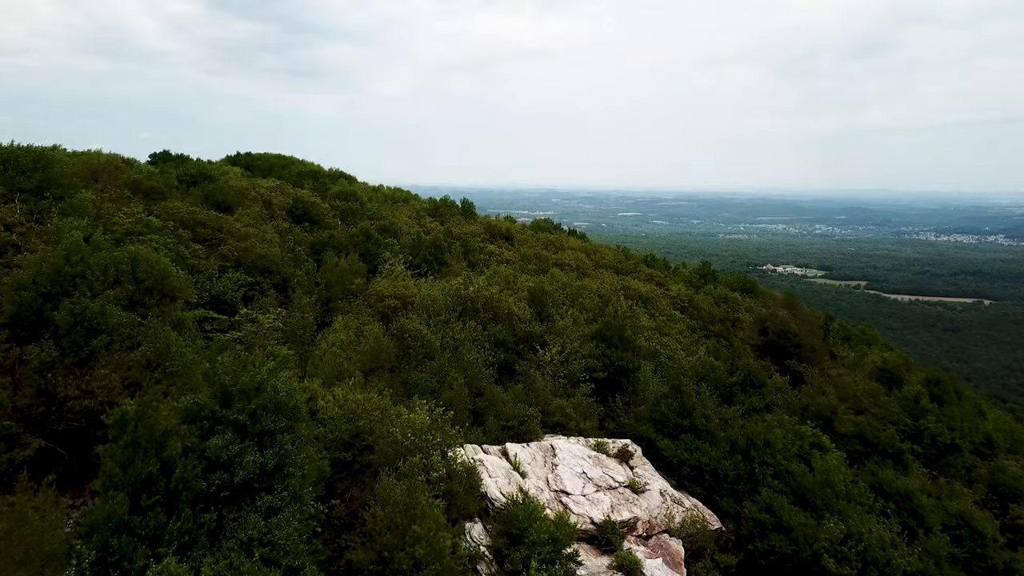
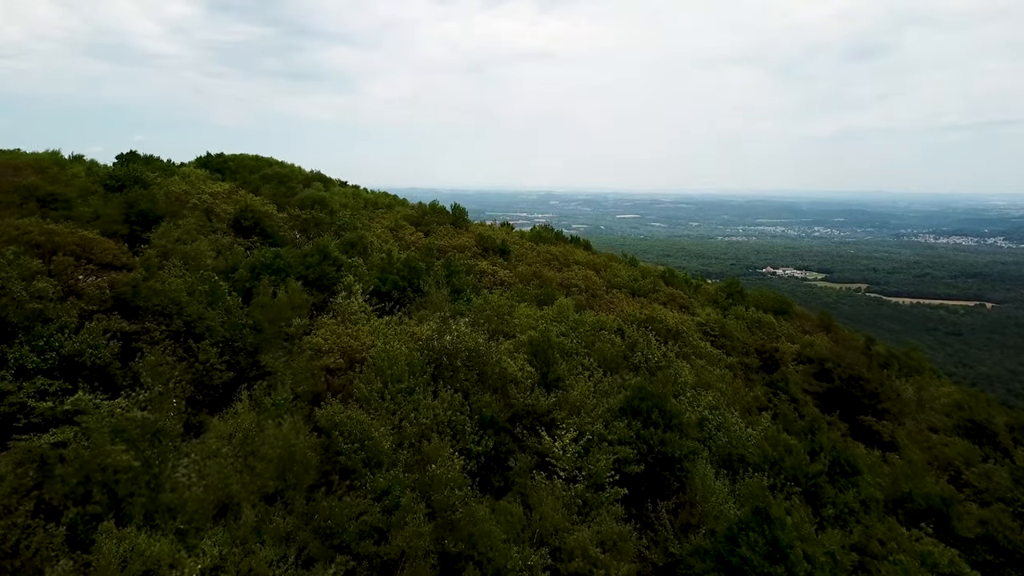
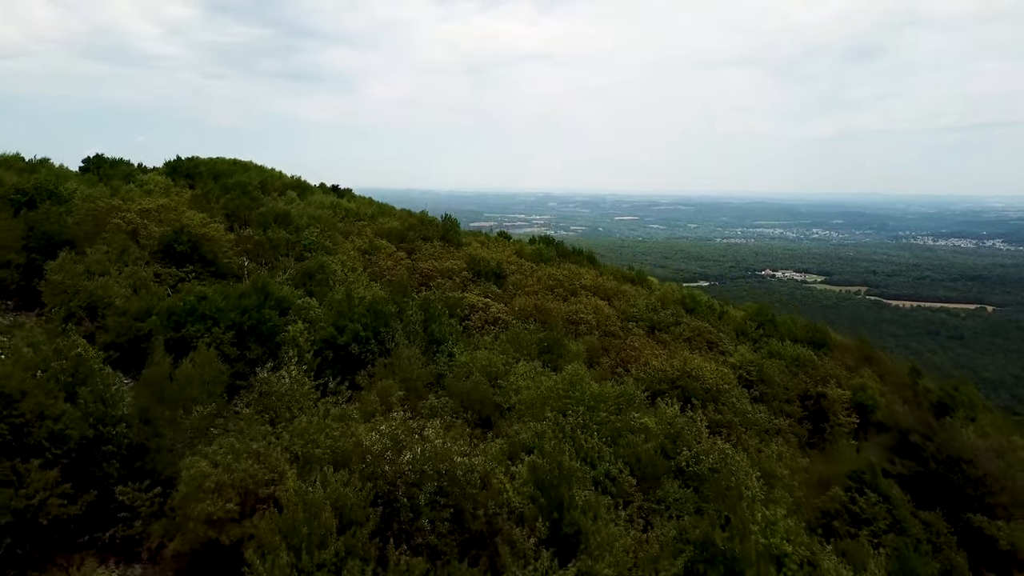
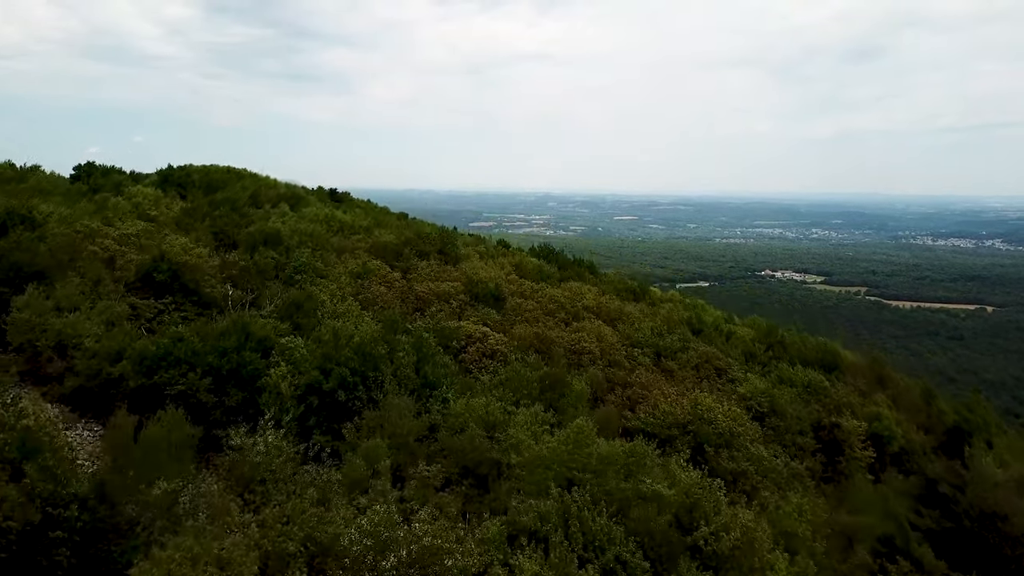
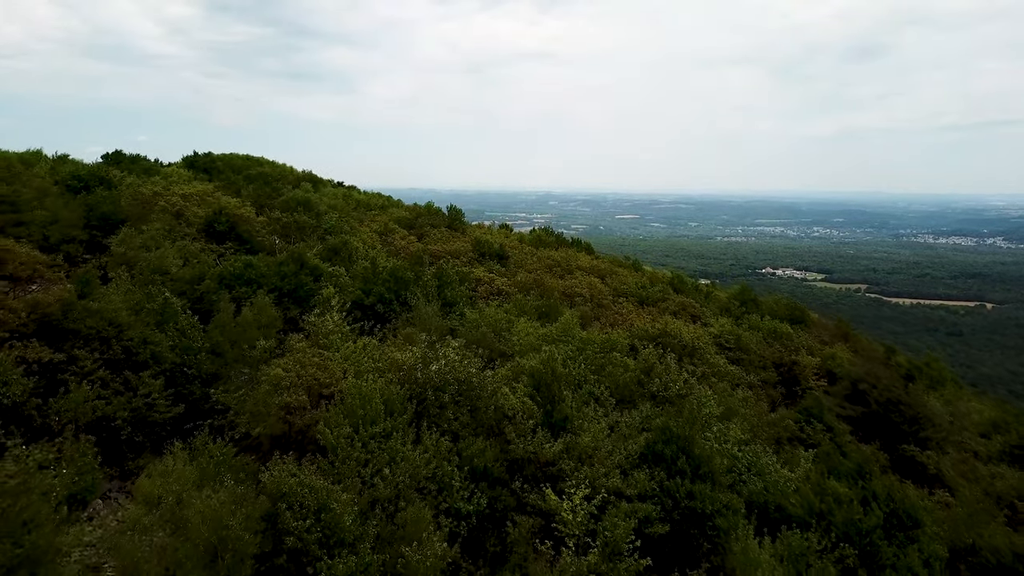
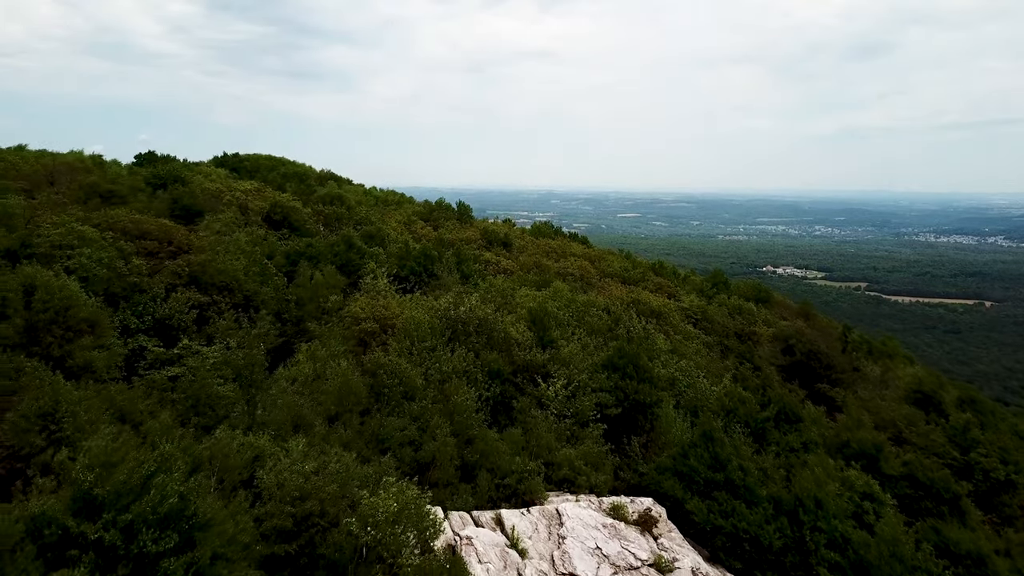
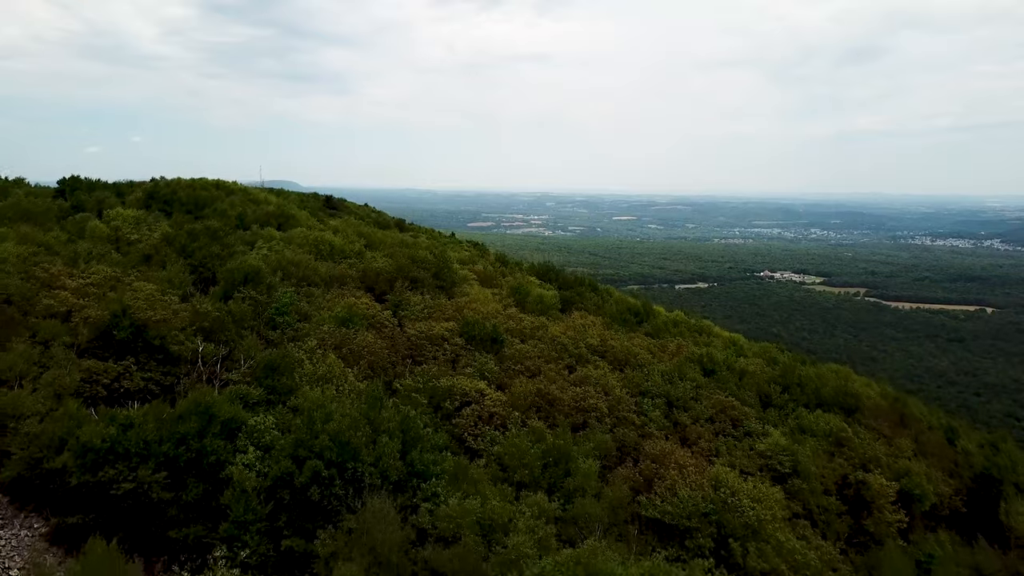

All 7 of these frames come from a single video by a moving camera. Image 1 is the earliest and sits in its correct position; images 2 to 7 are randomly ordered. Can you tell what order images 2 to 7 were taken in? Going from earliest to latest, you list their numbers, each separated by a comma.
6, 2, 5, 3, 4, 7
